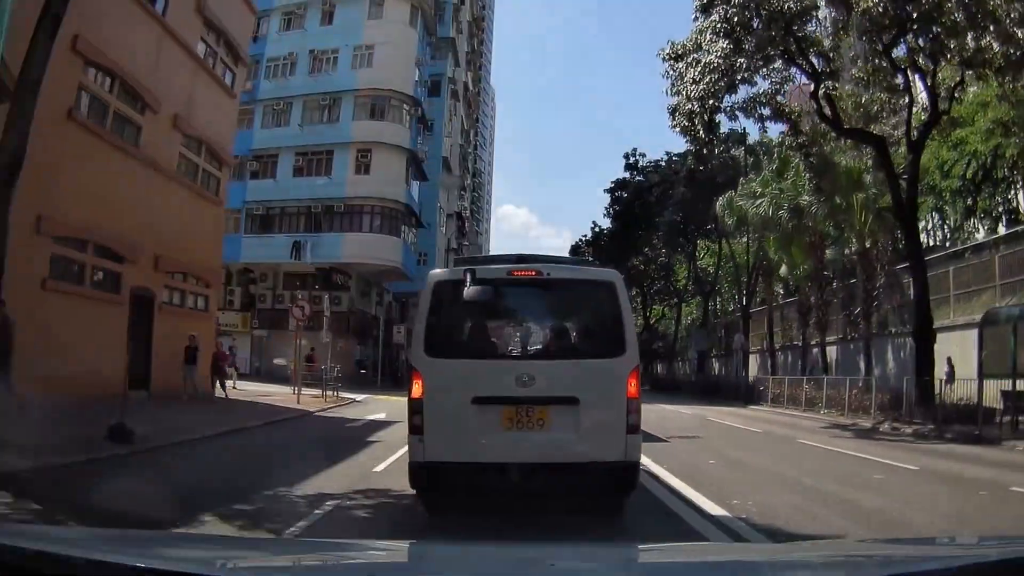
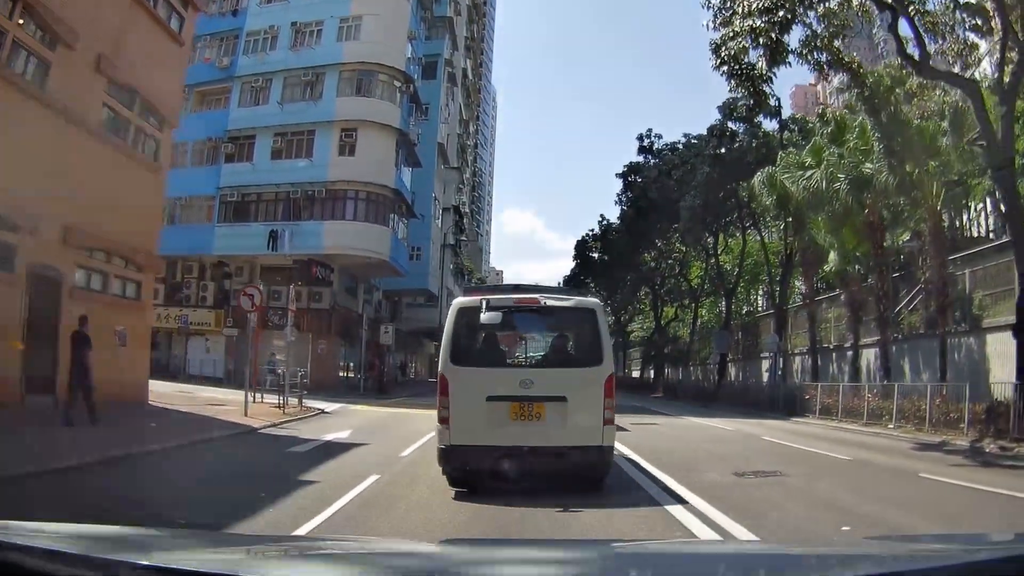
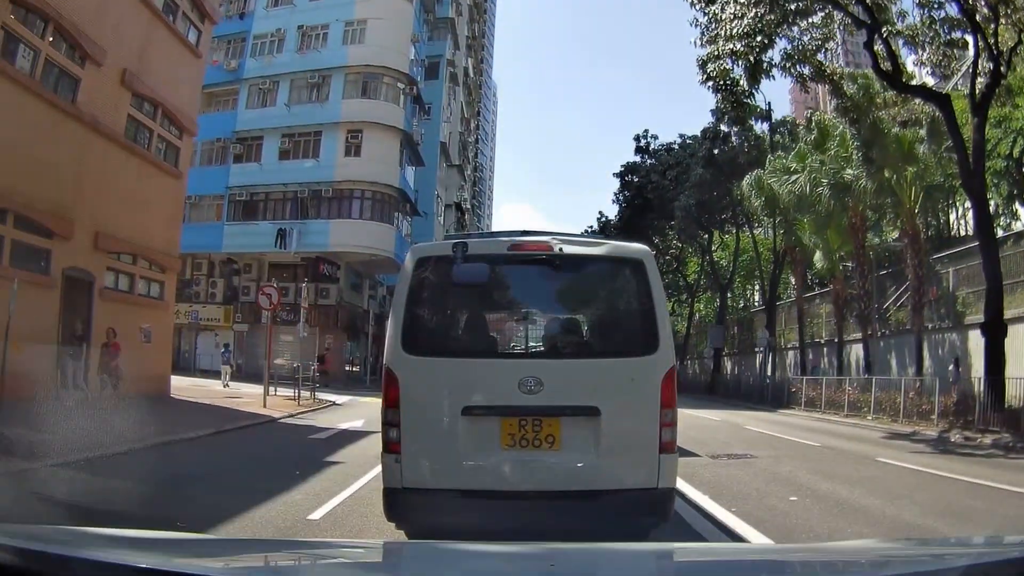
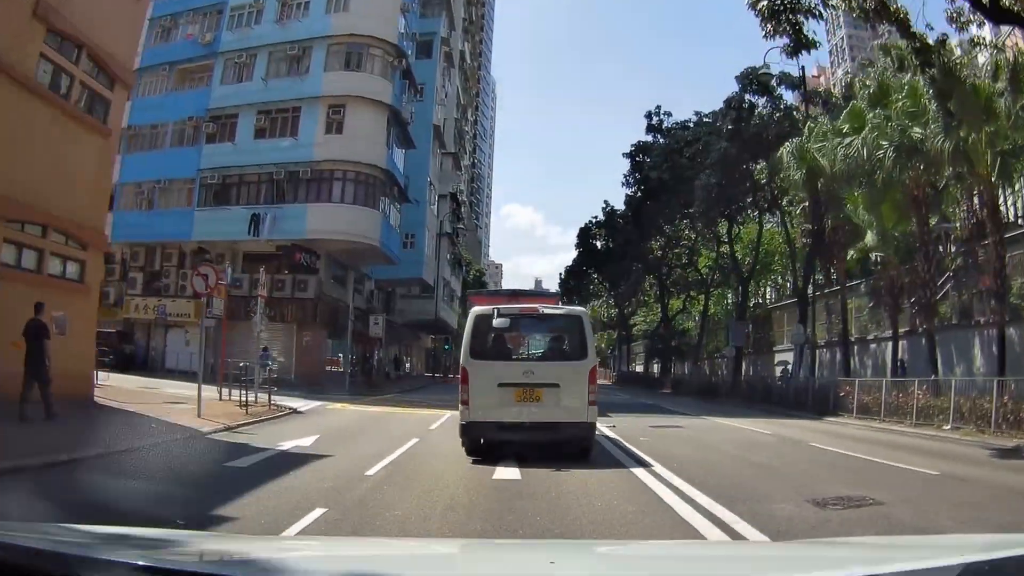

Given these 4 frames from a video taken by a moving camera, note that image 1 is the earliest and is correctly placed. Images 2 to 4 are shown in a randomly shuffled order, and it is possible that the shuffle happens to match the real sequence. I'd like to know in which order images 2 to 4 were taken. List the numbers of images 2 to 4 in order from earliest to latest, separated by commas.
3, 2, 4
